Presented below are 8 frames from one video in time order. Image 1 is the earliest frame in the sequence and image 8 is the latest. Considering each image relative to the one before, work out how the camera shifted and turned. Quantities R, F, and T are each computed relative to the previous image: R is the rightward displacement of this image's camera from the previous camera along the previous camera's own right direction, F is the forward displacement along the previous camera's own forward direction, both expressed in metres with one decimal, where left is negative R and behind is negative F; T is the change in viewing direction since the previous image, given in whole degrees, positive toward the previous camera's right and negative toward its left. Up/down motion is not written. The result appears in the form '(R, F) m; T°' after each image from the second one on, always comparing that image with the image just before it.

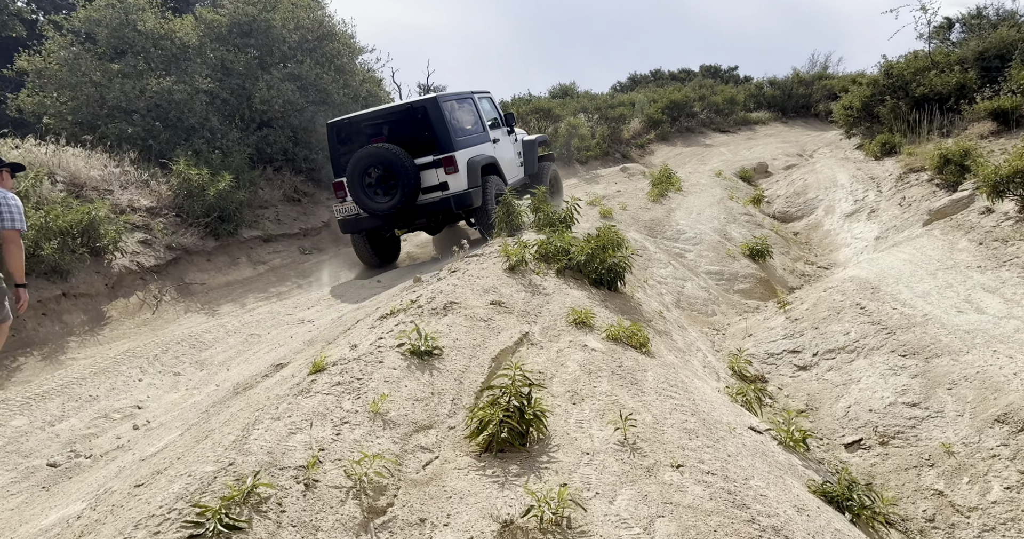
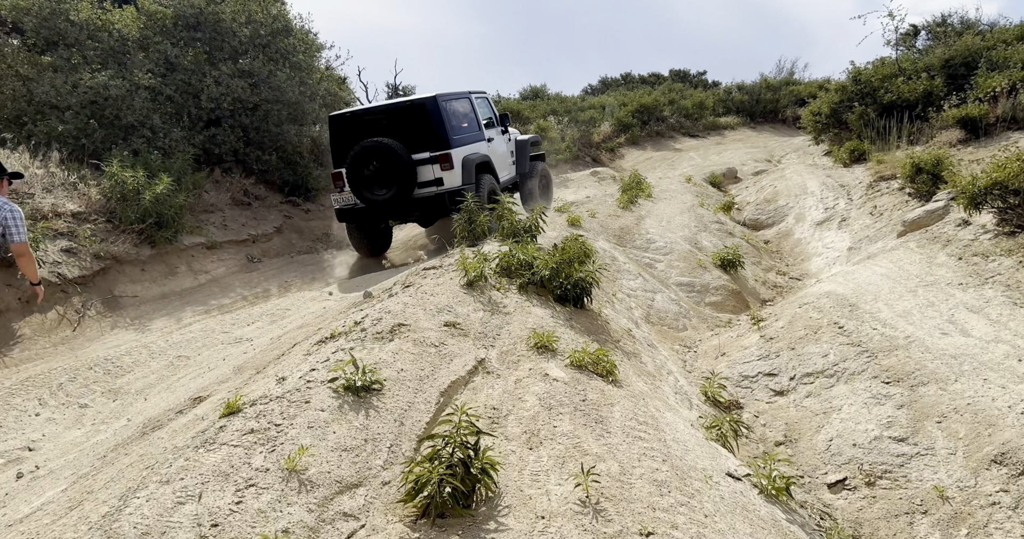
(+0.1, +0.5) m; +2°
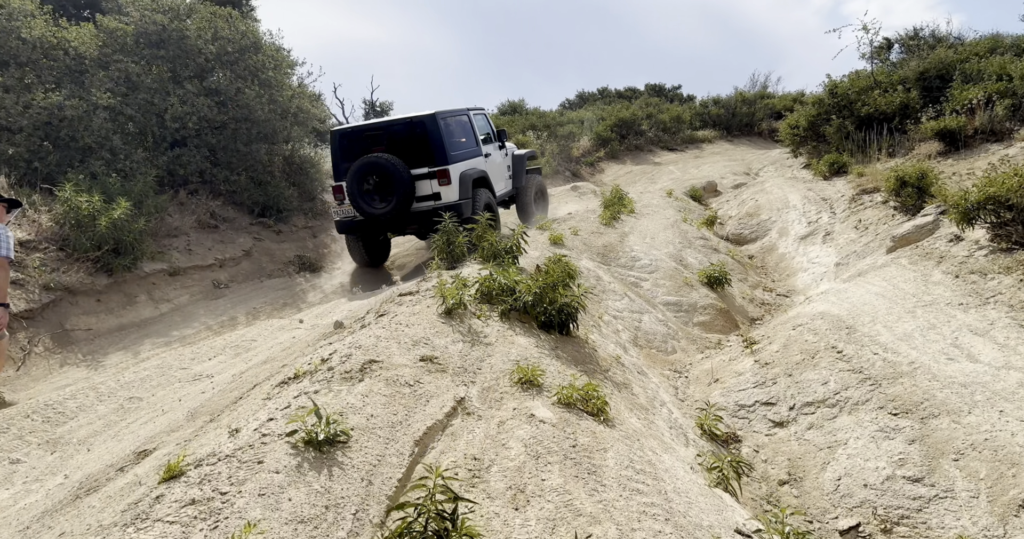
(0.0, +0.4) m; +2°
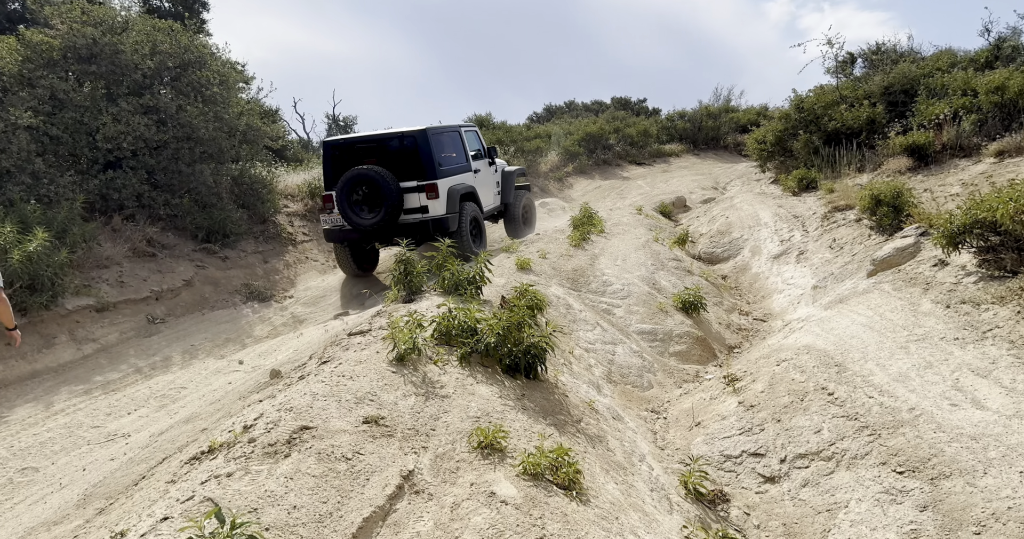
(+0.1, +0.6) m; +2°
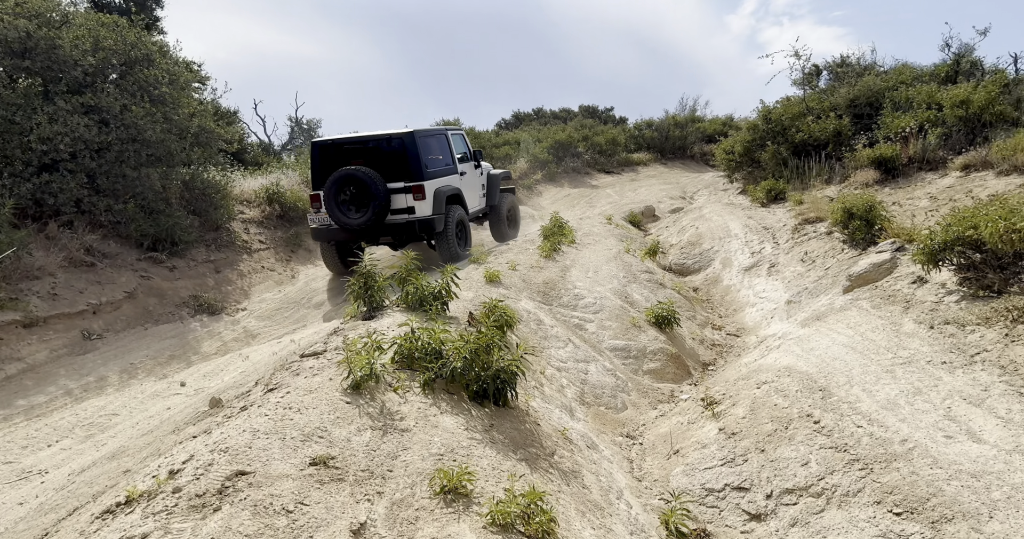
(0.0, +0.4) m; +3°
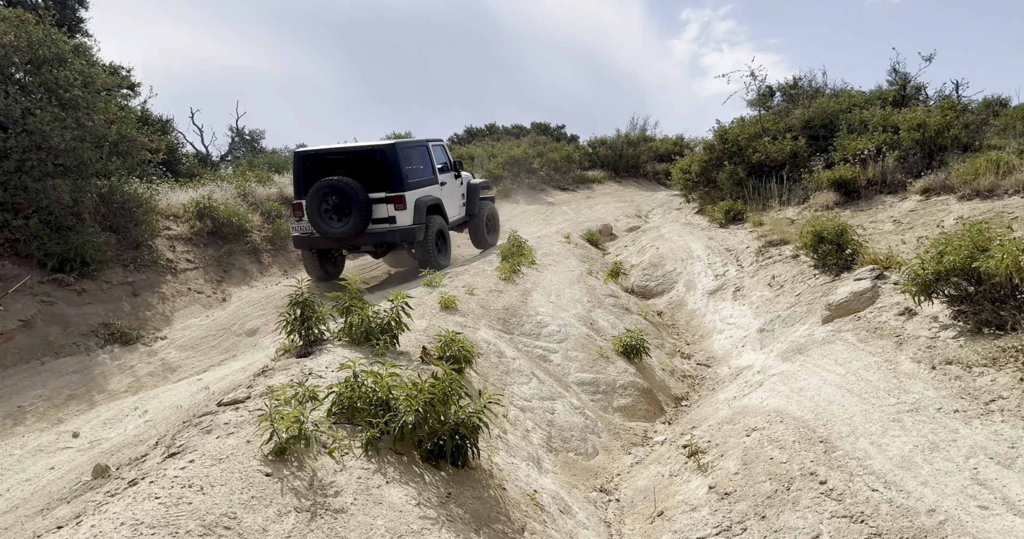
(-0.1, +0.8) m; +4°
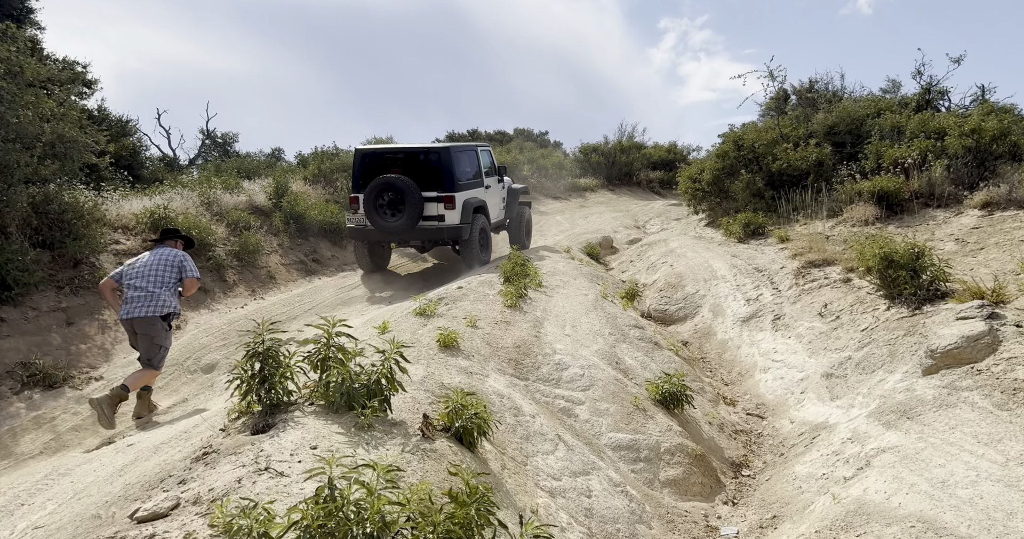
(-0.3, +1.7) m; +2°
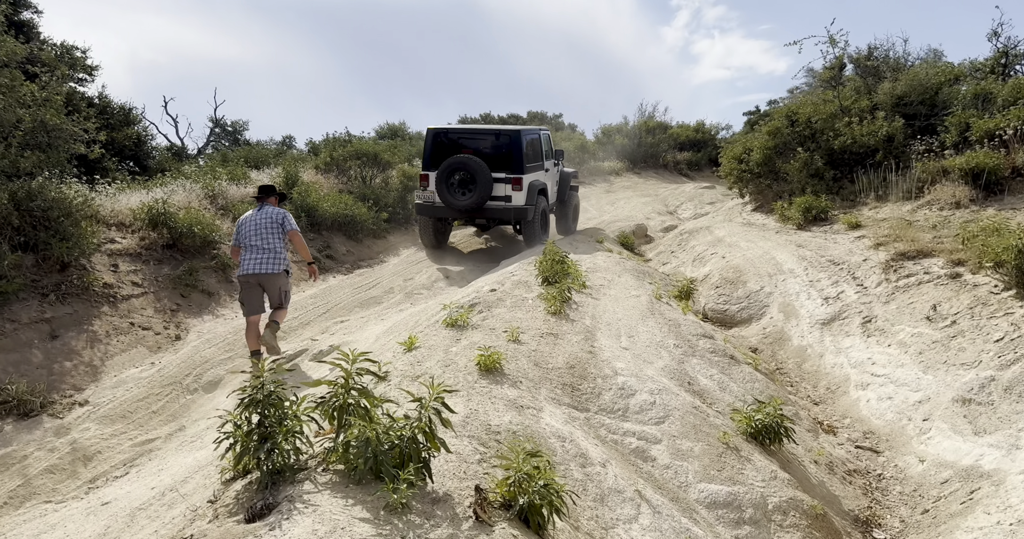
(-0.3, +1.4) m; -1°
